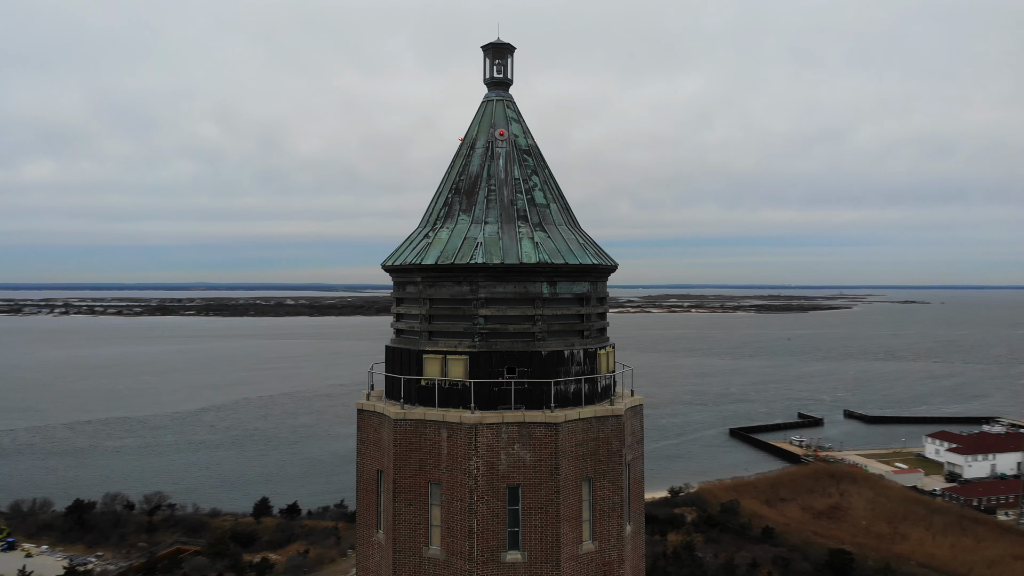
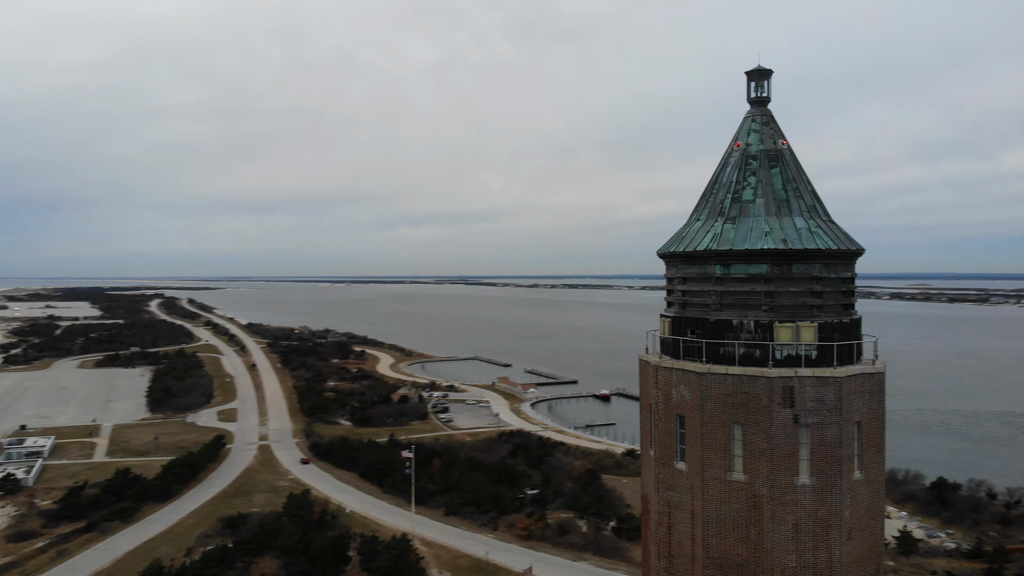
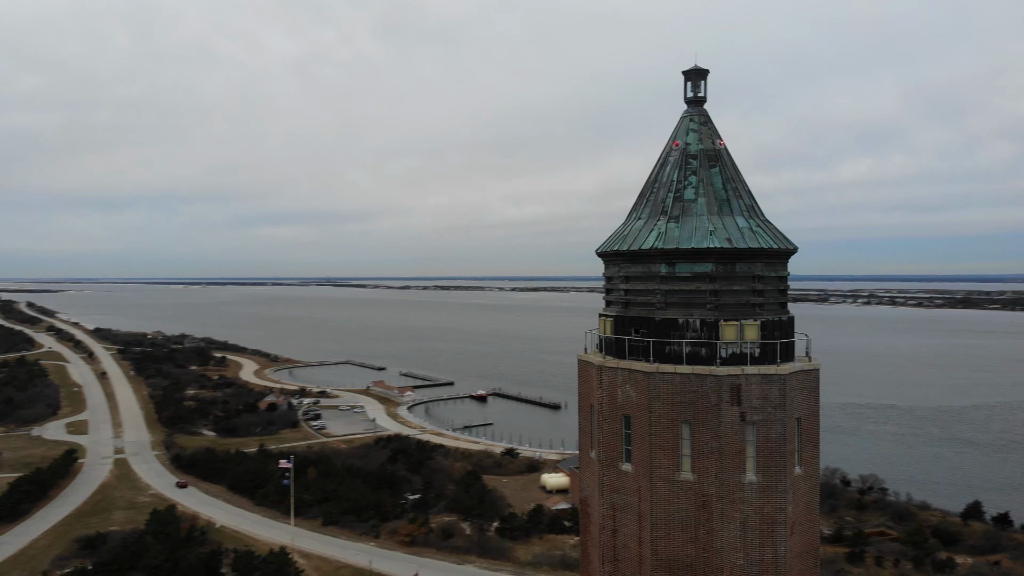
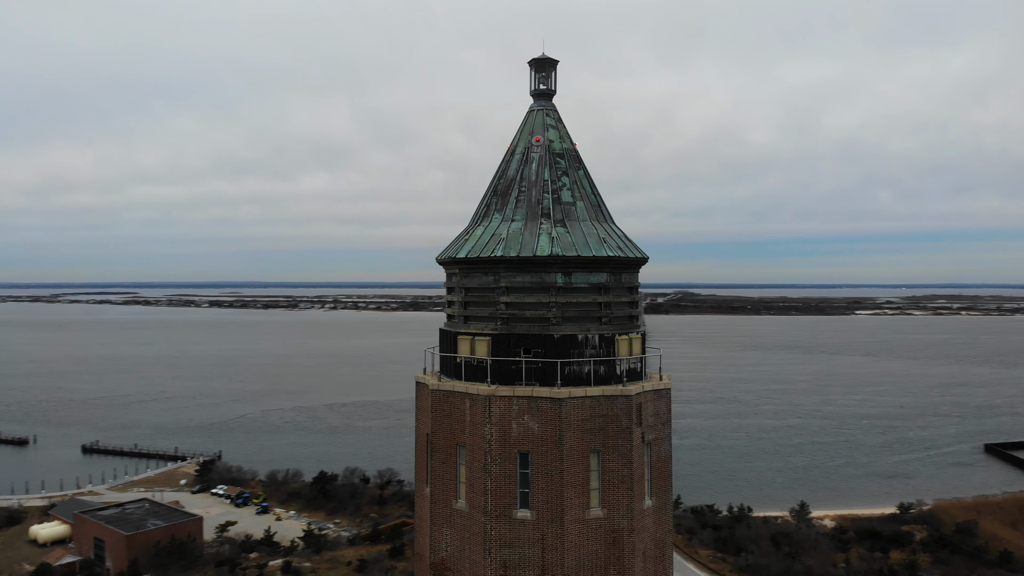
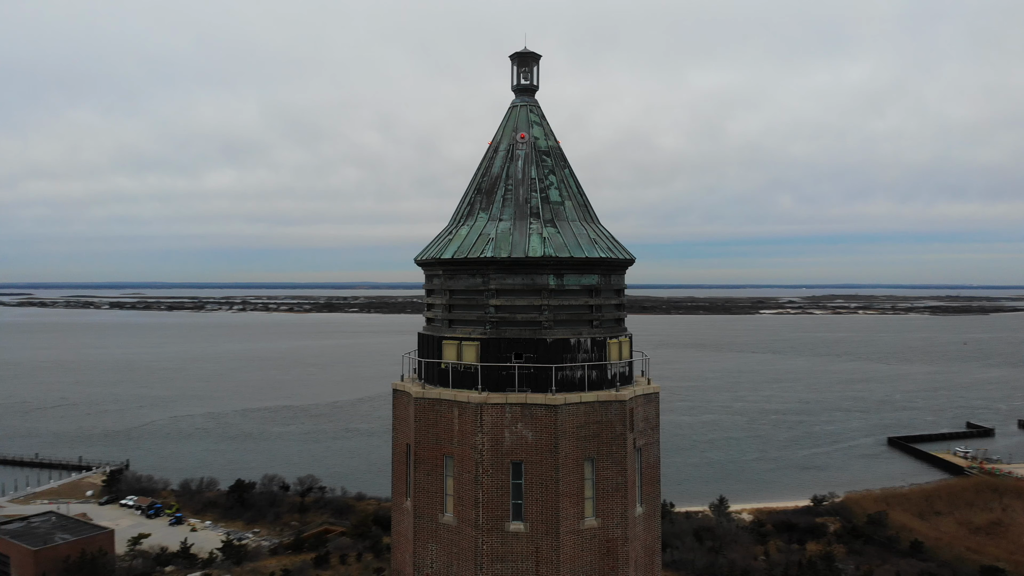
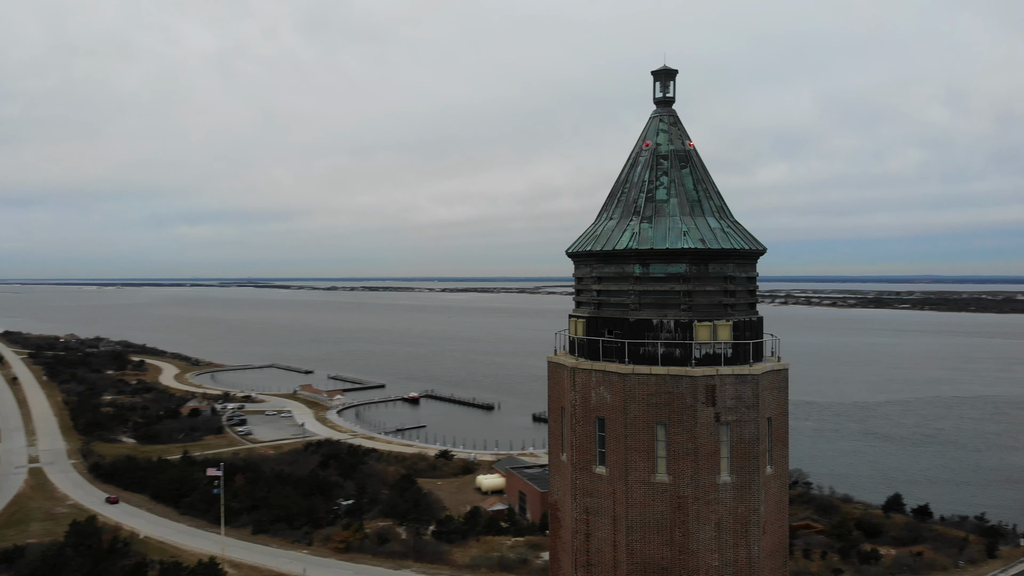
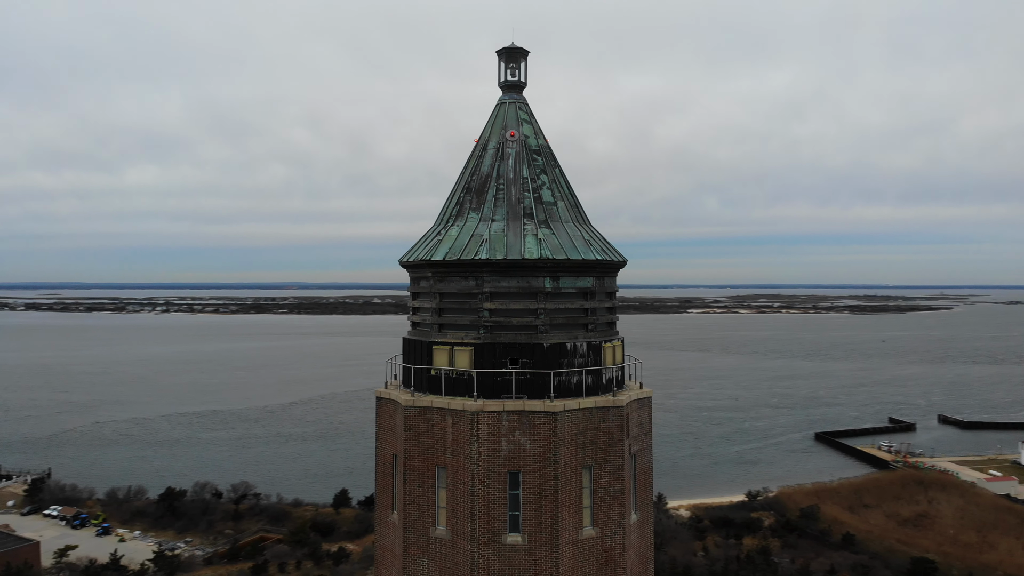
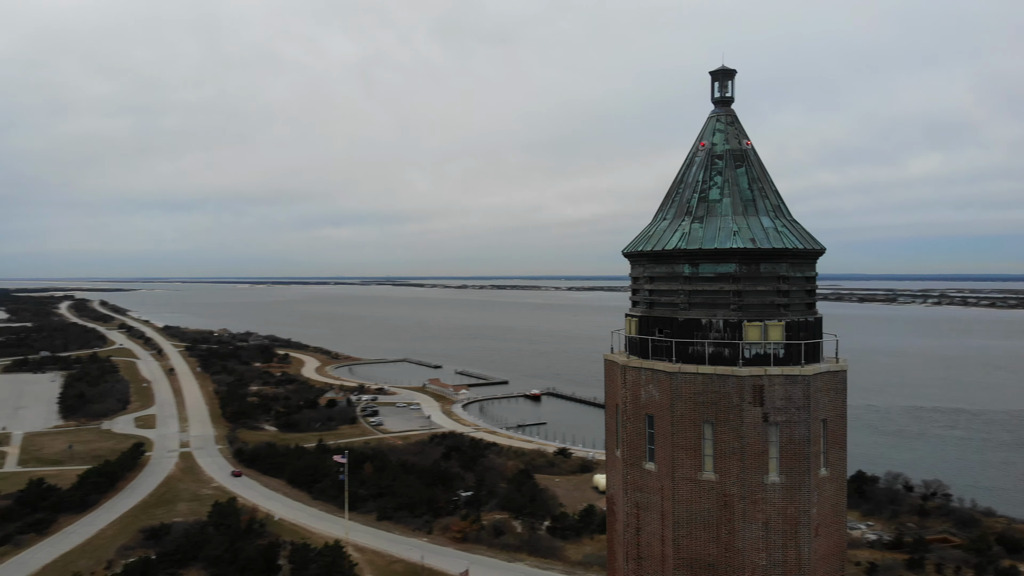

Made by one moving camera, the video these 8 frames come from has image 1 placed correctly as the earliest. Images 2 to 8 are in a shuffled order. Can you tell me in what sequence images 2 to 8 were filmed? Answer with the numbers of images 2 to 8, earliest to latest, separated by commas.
7, 5, 4, 6, 3, 8, 2
